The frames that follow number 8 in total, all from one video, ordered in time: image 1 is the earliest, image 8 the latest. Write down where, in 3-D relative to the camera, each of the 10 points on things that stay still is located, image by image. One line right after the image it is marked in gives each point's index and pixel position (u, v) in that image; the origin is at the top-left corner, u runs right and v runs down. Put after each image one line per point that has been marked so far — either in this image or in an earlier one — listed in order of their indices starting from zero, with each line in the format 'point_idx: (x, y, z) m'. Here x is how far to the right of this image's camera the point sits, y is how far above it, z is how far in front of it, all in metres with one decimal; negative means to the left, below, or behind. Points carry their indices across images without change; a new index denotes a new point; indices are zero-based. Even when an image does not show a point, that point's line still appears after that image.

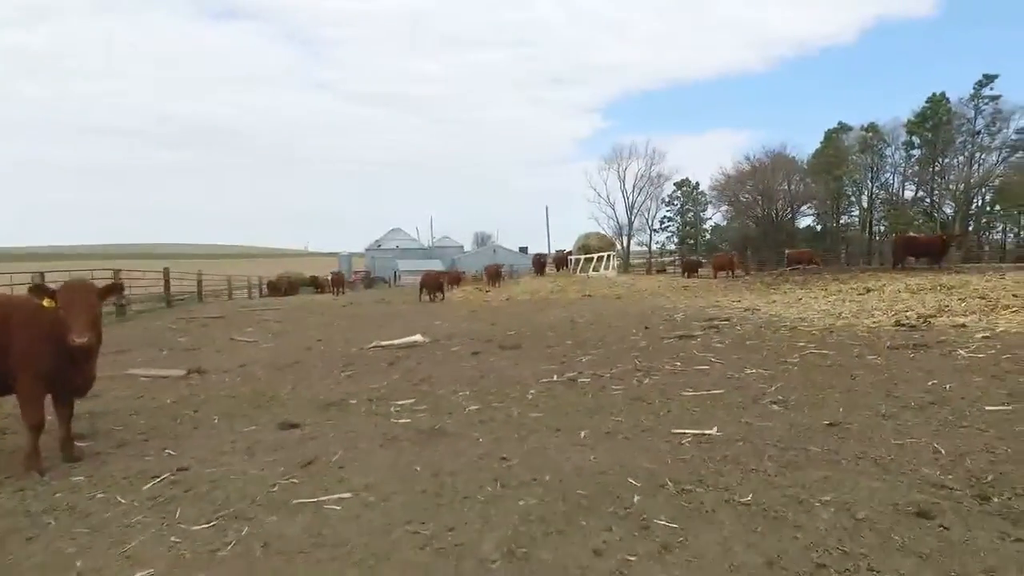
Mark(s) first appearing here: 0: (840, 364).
0: (+3.4, -0.8, +6.8) m
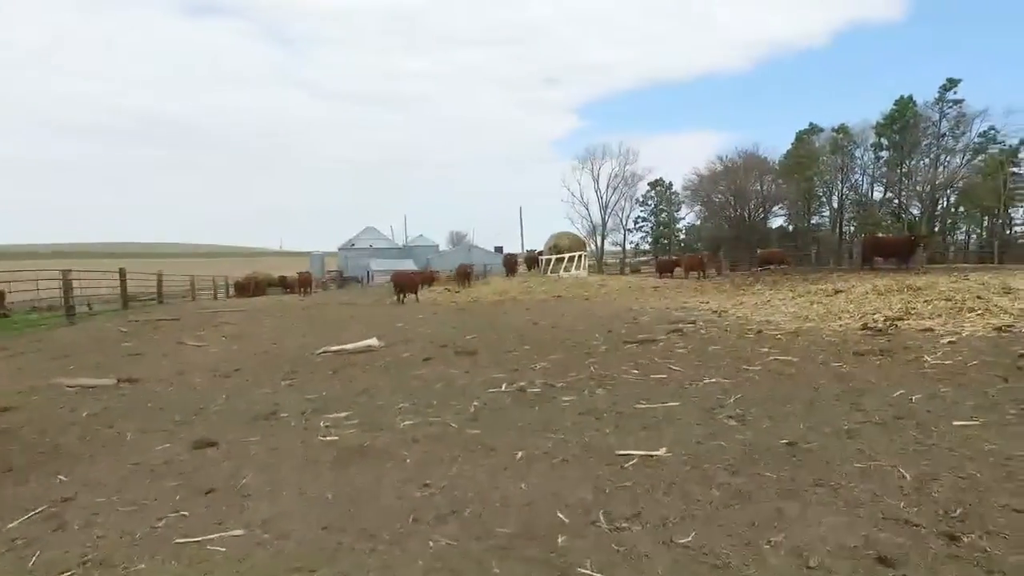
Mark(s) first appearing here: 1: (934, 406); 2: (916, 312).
0: (+2.9, -0.8, +6.4) m
1: (+3.1, -0.9, +4.8) m
2: (+6.0, -0.4, +9.6) m
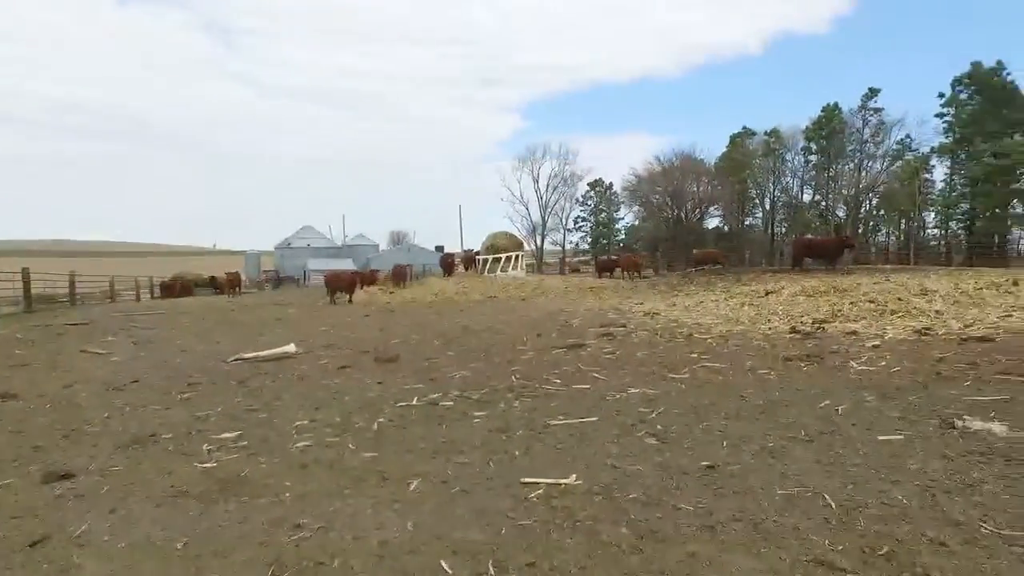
0: (+2.0, -0.9, +6.1) m
1: (+2.4, -0.9, +4.5) m
2: (+4.9, -0.4, +9.6) m
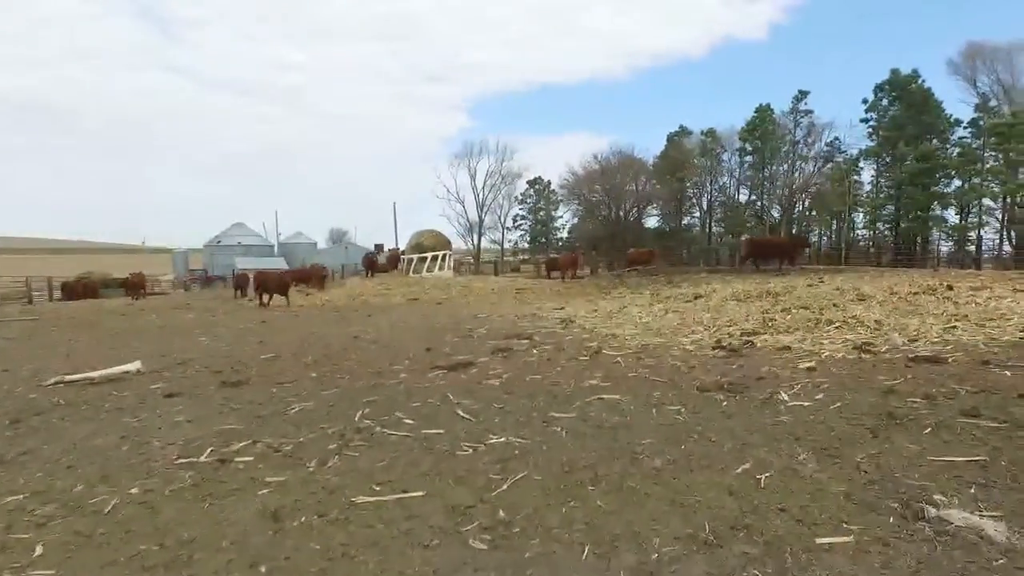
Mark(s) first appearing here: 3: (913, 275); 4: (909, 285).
0: (+0.8, -1.0, +4.6) m
1: (+1.3, -1.0, +3.1) m
2: (+3.4, -0.5, +8.4) m
3: (+9.4, +0.3, +15.3) m
4: (+7.2, 0.0, +11.7) m
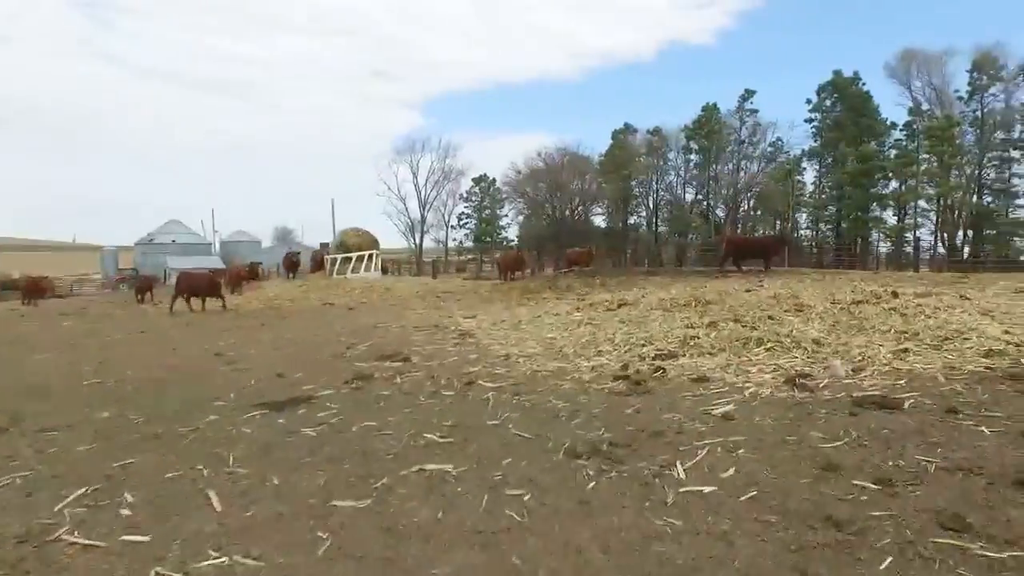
0: (-0.4, -1.1, +3.0) m
1: (+0.2, -1.1, +1.5) m
2: (+1.9, -0.6, +6.9) m
3: (+7.5, +0.2, +14.2) m
4: (+5.5, -0.1, +10.4) m
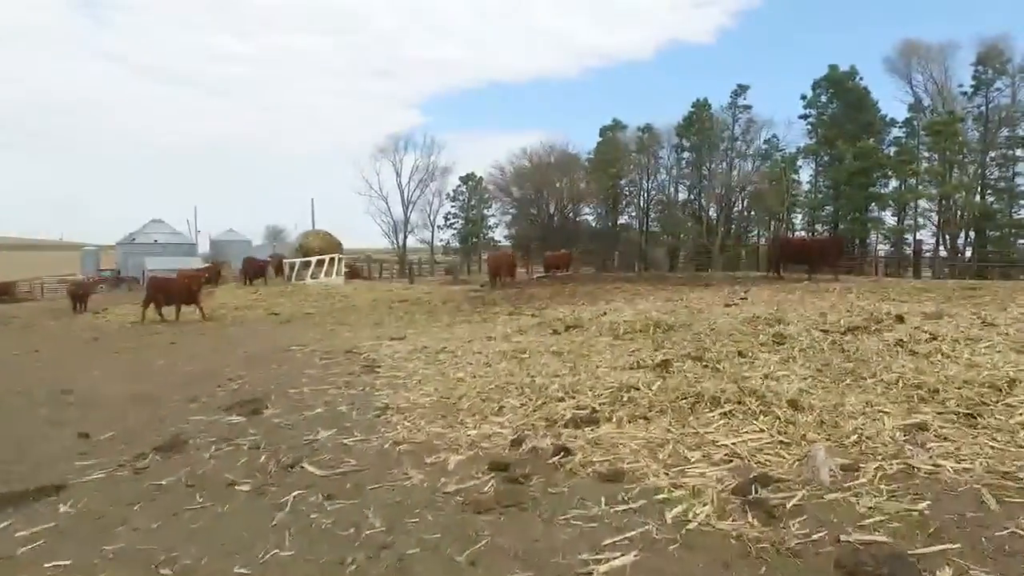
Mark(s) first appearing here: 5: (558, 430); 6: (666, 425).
0: (-1.4, -1.4, +1.1) m
1: (-0.8, -1.4, -0.4) m
2: (+0.9, -0.9, +5.0) m
3: (+6.4, -0.1, +12.3) m
4: (+4.4, -0.3, +8.6) m
5: (+0.3, -1.0, +4.6) m
6: (+1.0, -0.9, +4.4) m
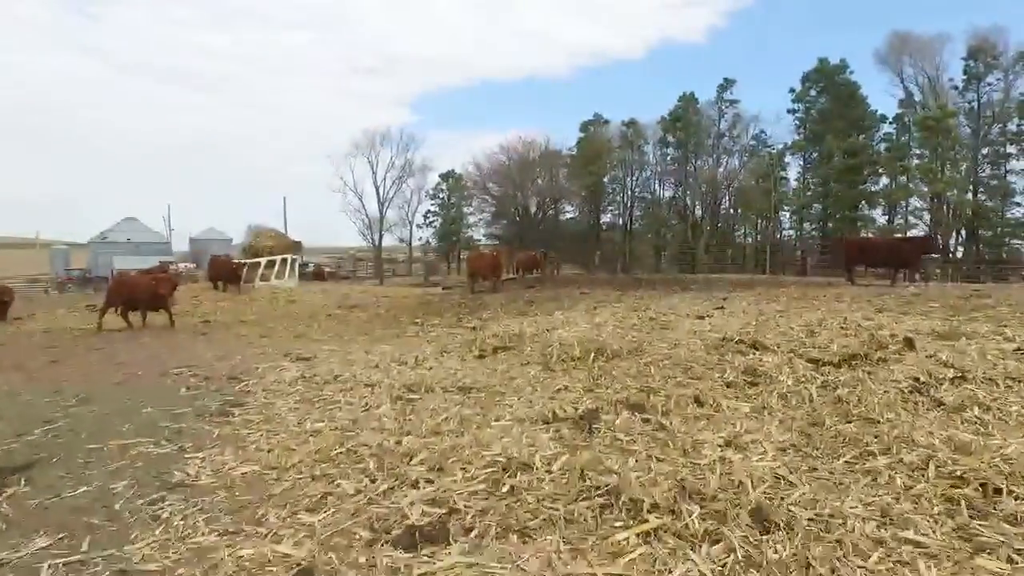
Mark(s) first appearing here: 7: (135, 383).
0: (-2.3, -1.5, -0.7) m
1: (-1.6, -1.6, -2.2) m
2: (0.0, -1.0, +3.2) m
3: (+5.4, -0.2, +10.6) m
4: (+3.4, -0.5, +6.8) m
5: (-0.6, -1.1, +2.8) m
6: (+0.1, -1.1, +2.7) m
7: (-4.8, -1.2, +8.2) m
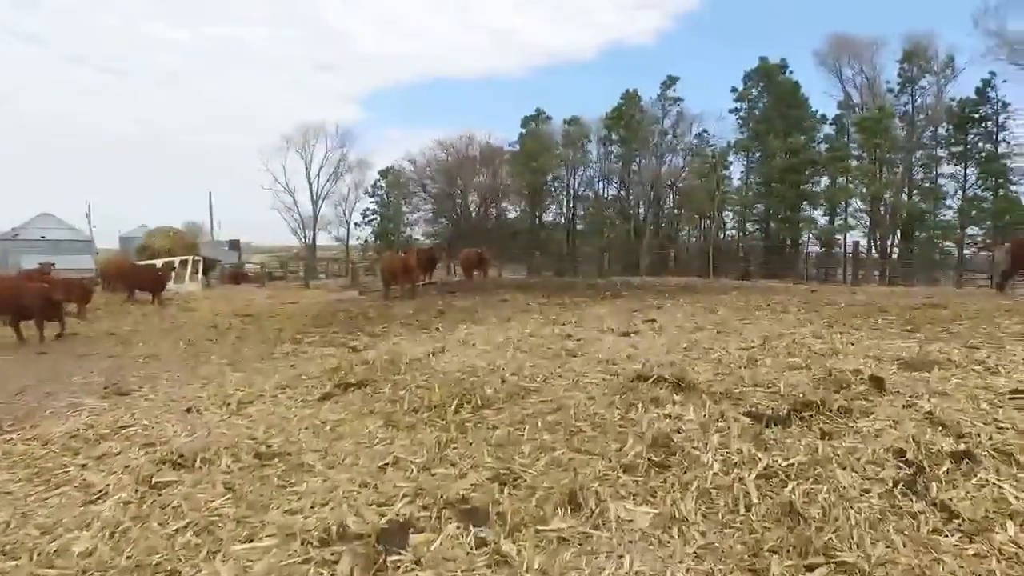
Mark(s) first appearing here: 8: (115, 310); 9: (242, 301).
0: (-2.9, -1.7, -2.6) m
1: (-2.1, -1.7, -4.0) m
2: (-0.9, -1.1, +1.5) m
3: (+3.9, -0.3, +9.3) m
4: (+2.3, -0.6, +5.3) m
5: (-1.5, -1.3, +1.0) m
6: (-0.7, -1.2, +0.9) m
7: (-6.1, -1.3, +6.1) m
8: (-11.0, -0.6, +17.7) m
9: (-8.2, -0.4, +19.3) m
